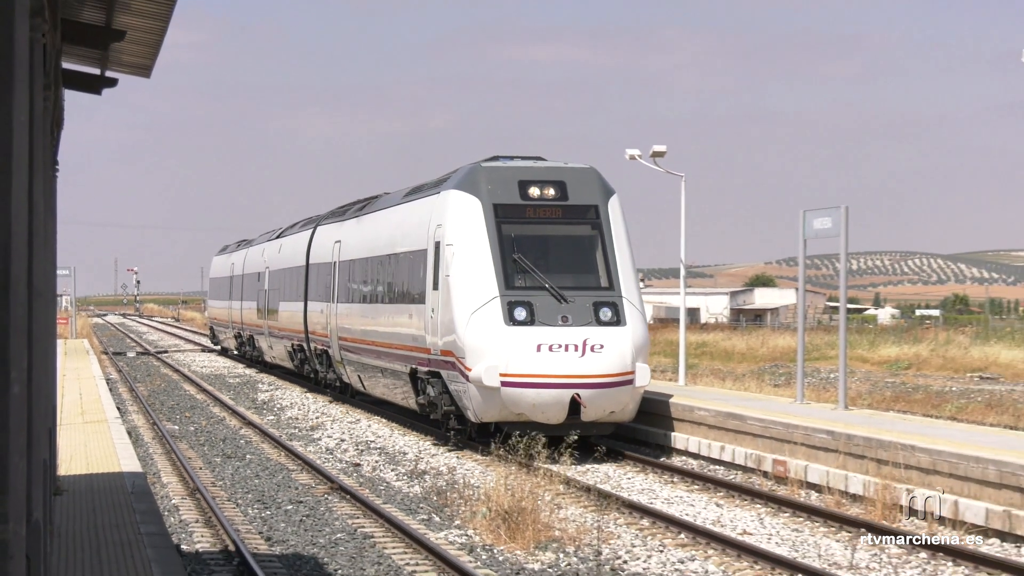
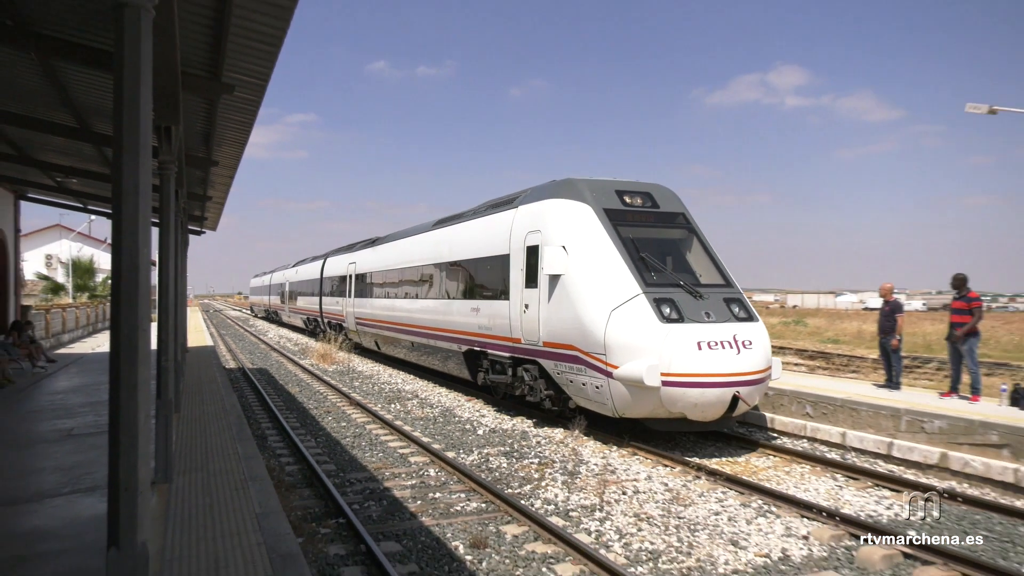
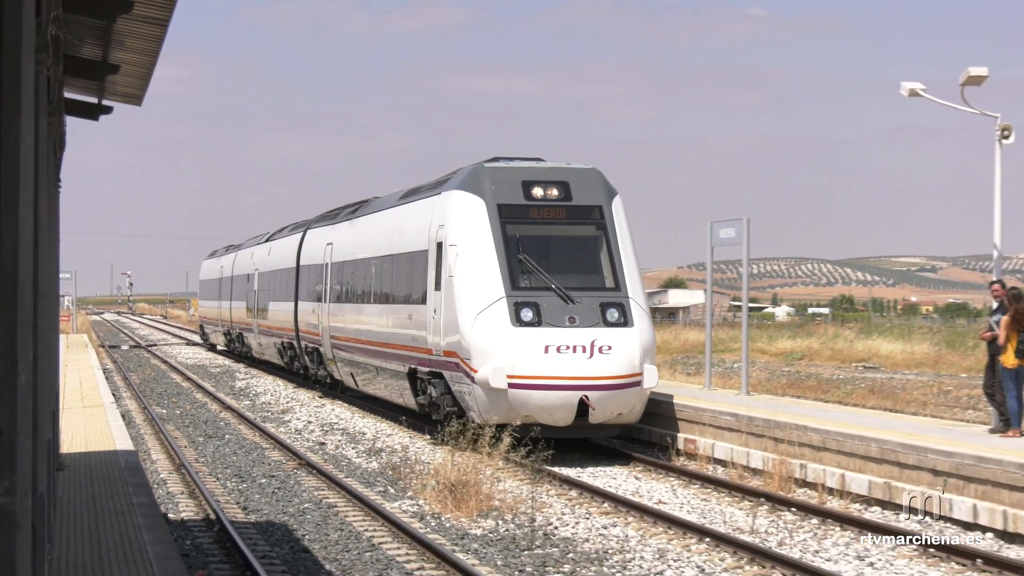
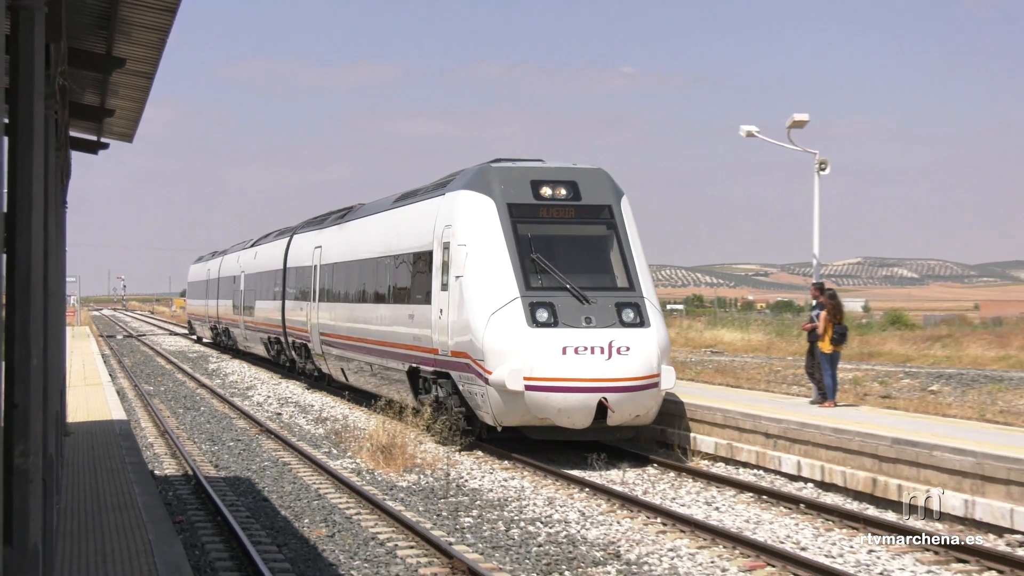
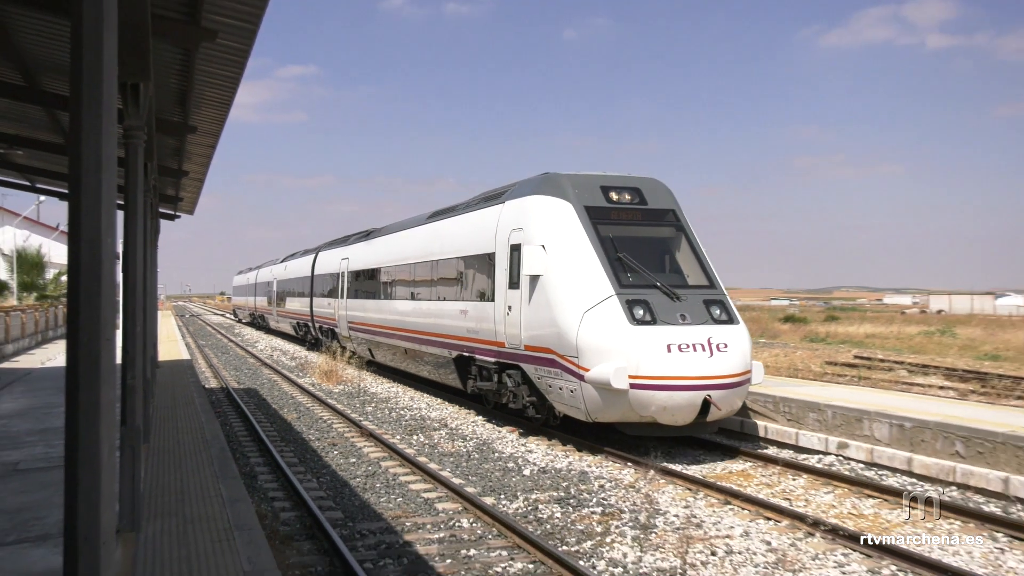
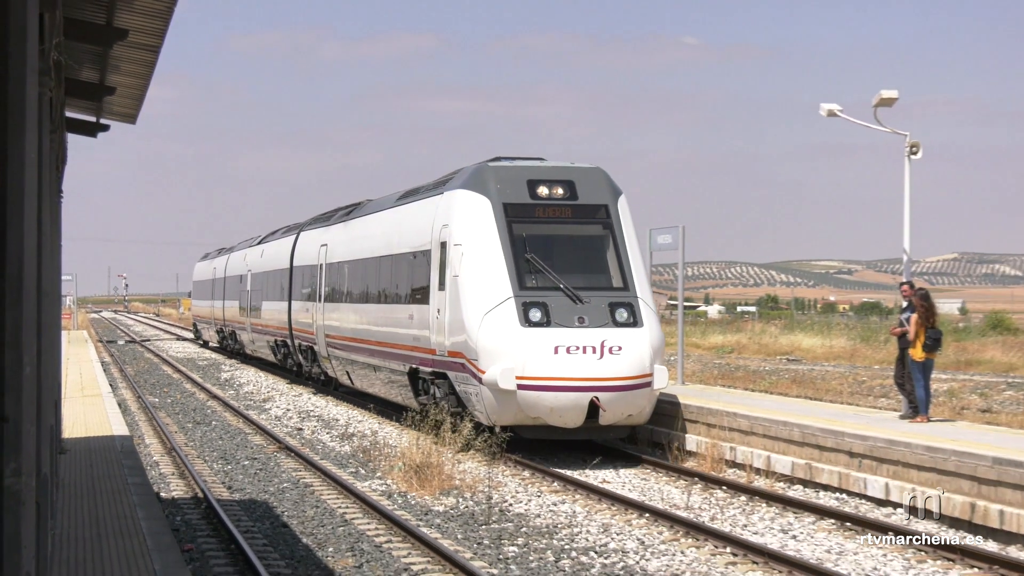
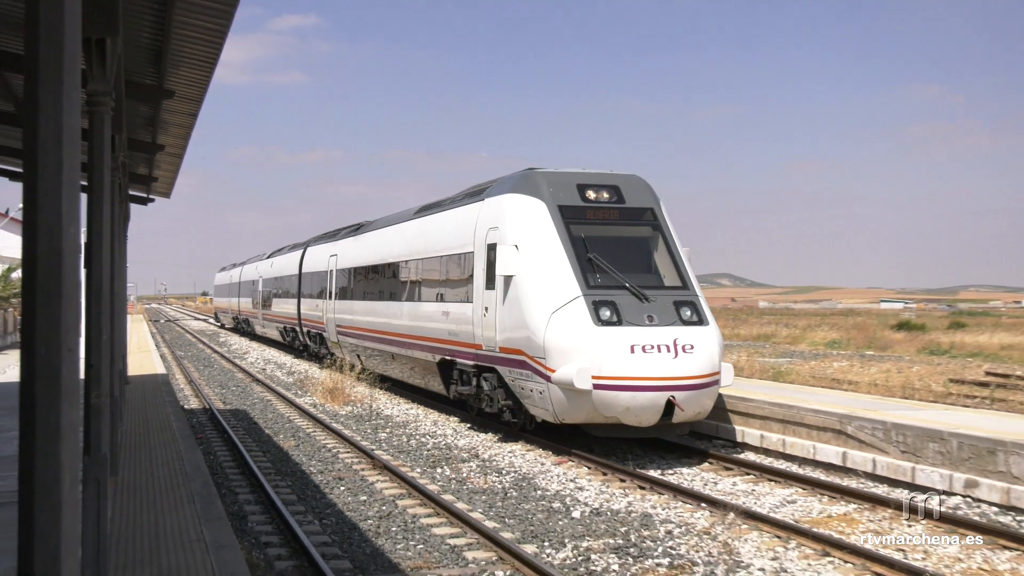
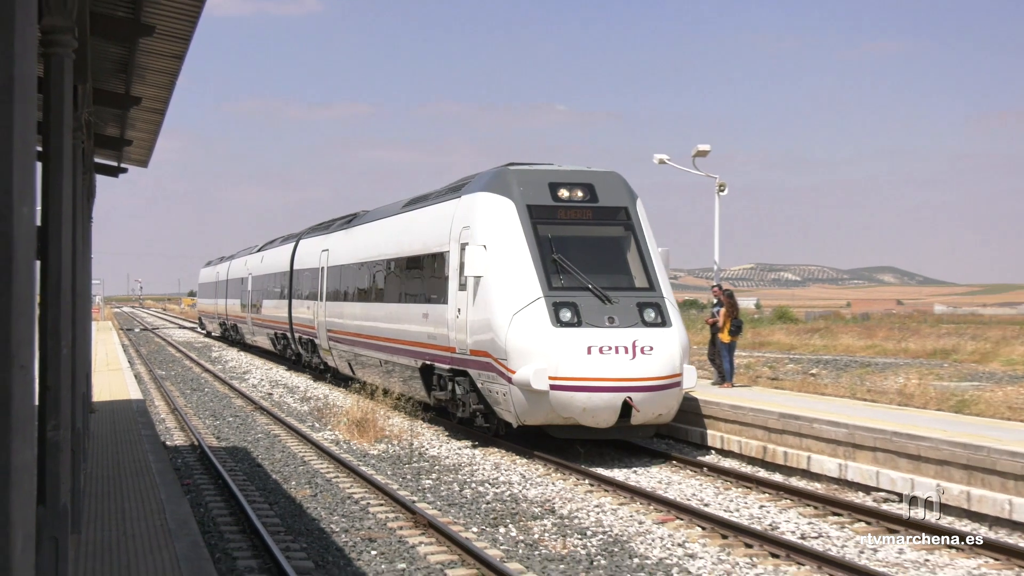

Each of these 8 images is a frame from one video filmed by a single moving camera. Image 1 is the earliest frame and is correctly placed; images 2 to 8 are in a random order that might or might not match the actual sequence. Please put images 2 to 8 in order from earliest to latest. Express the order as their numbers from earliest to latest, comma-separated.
3, 6, 4, 8, 7, 5, 2
